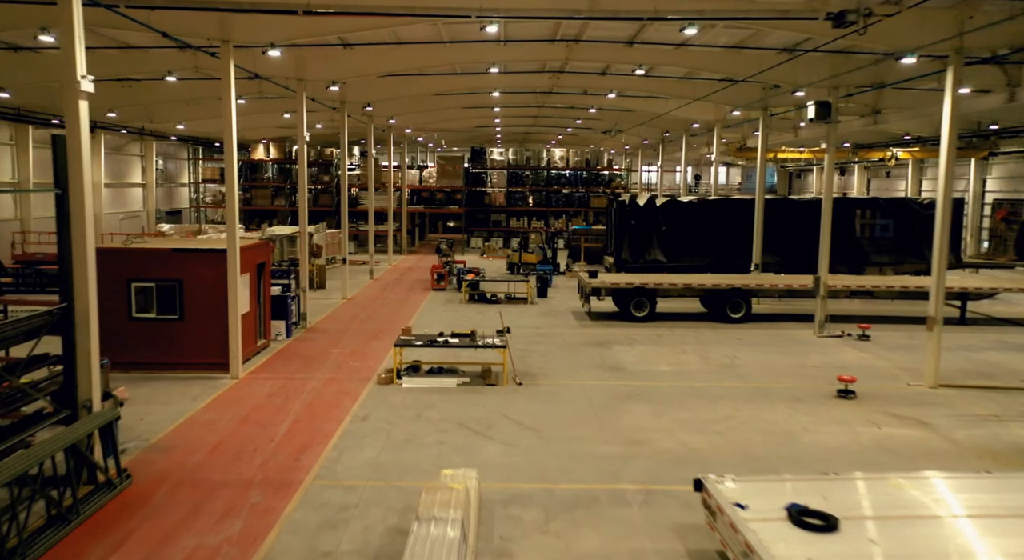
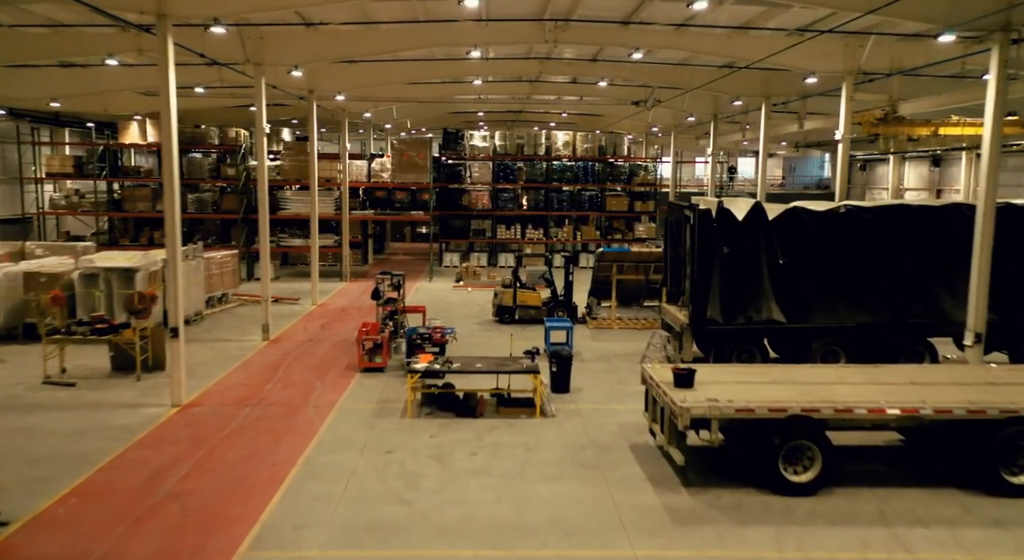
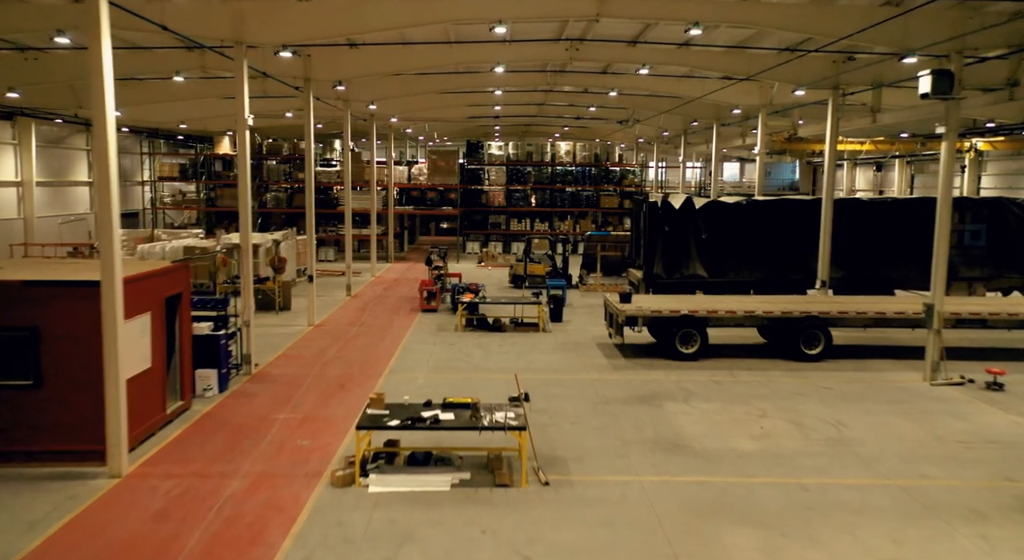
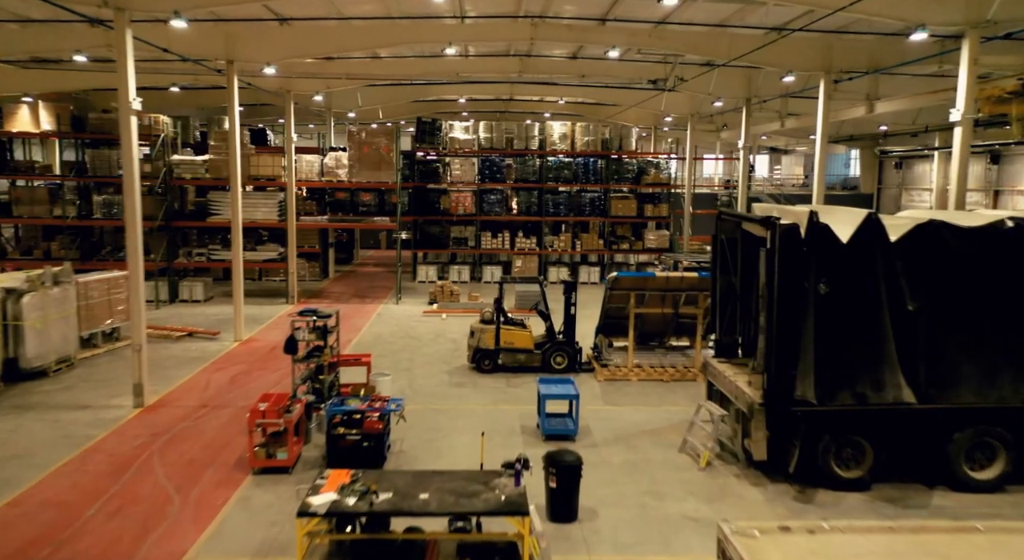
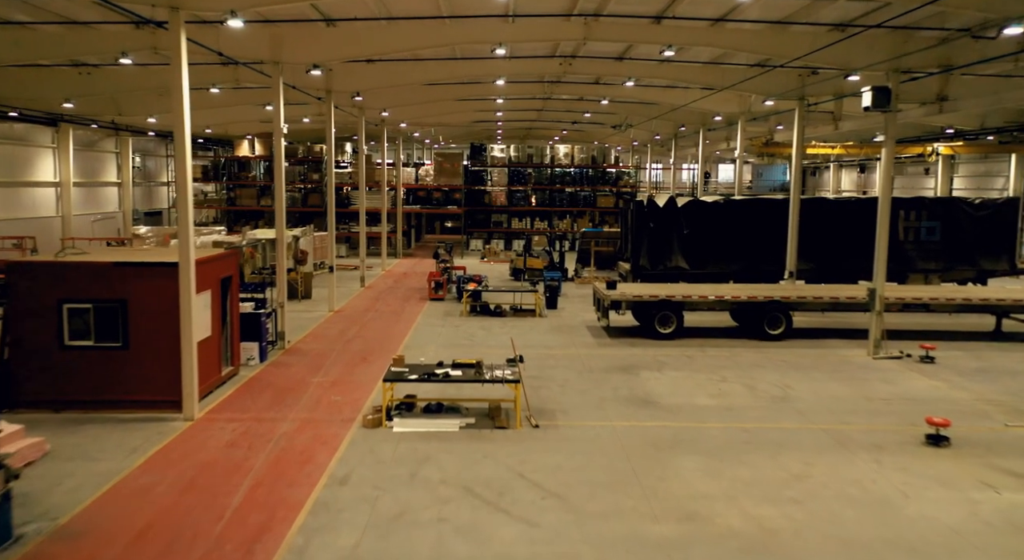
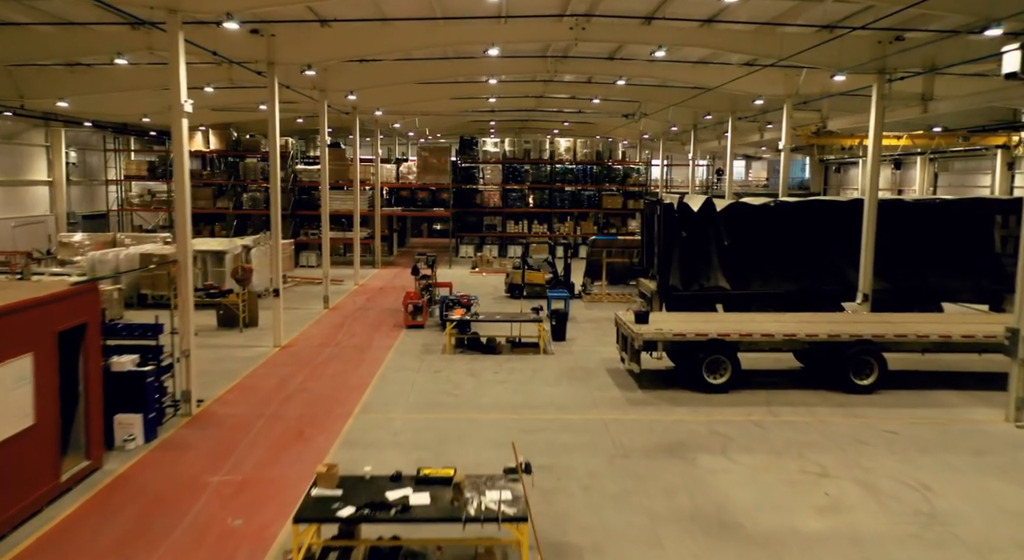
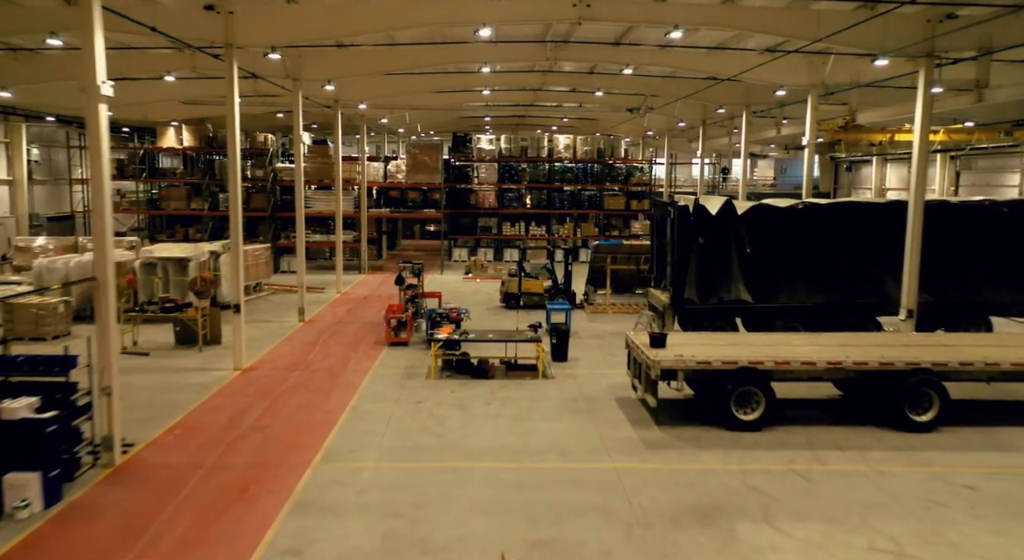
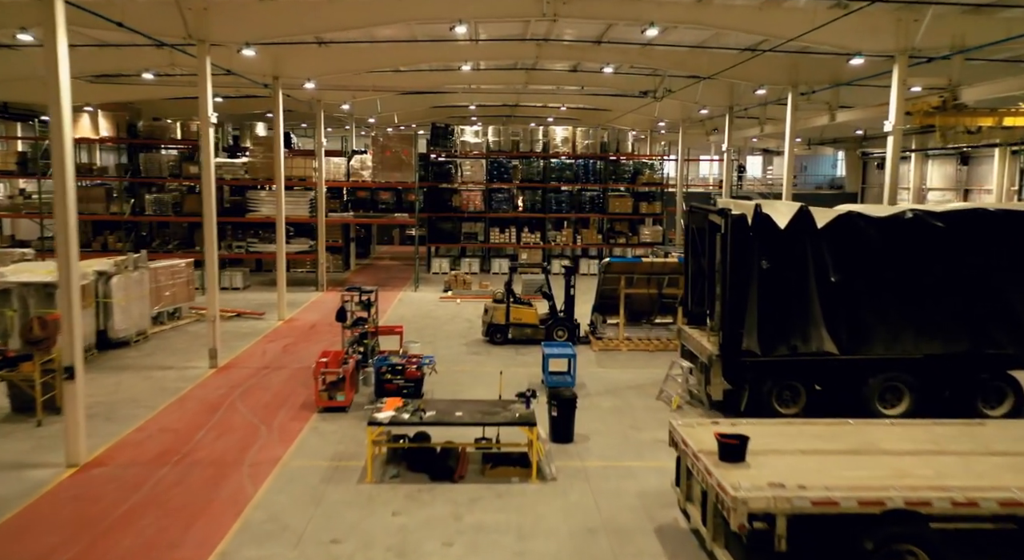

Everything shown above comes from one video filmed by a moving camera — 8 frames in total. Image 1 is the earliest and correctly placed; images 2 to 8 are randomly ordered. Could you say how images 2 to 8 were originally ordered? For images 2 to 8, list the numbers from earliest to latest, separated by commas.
5, 3, 6, 7, 2, 8, 4
